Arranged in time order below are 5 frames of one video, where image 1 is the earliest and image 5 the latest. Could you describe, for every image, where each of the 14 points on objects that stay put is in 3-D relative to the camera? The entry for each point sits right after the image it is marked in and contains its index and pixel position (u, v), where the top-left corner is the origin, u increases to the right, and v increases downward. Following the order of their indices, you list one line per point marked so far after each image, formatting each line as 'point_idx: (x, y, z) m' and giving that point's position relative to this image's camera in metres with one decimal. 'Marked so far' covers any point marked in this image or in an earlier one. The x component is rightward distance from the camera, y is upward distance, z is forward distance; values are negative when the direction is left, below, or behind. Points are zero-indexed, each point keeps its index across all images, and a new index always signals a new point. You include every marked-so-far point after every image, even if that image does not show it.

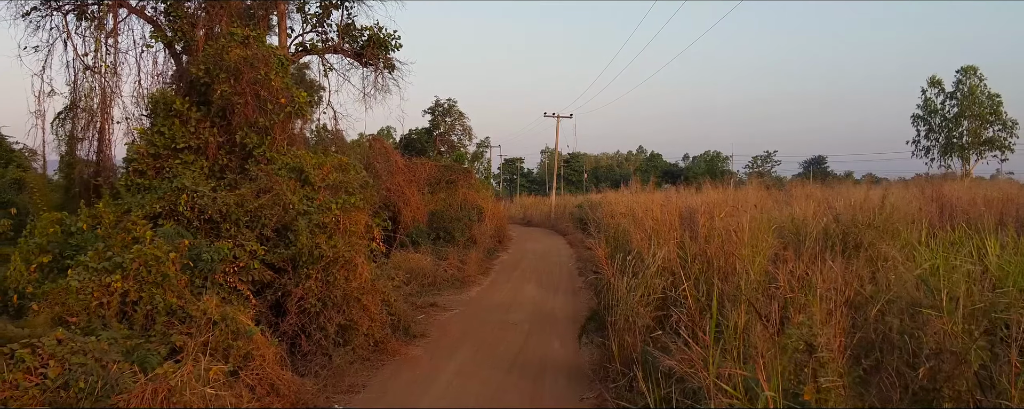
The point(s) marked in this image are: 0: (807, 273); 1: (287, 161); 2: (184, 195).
0: (+2.1, -0.5, +3.7) m
1: (-2.6, +0.5, +5.8) m
2: (-3.2, +0.1, +4.8) m
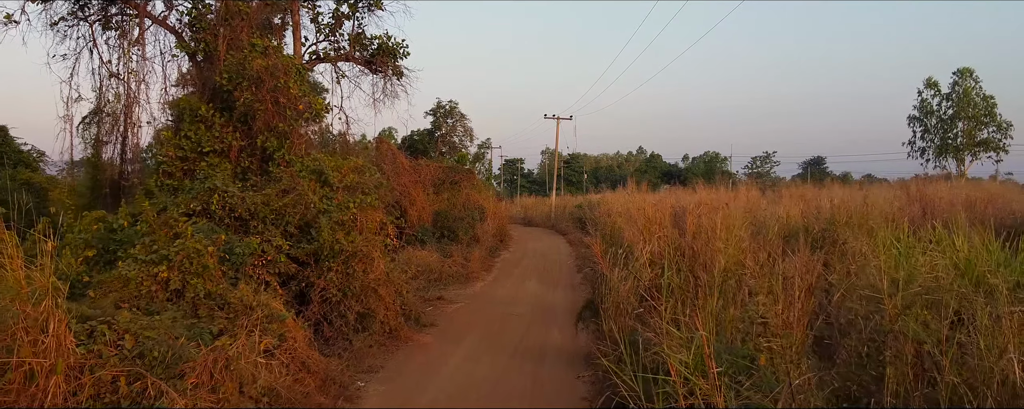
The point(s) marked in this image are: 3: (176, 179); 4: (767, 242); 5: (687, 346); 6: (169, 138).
0: (+2.1, -0.5, +4.2) m
1: (-2.5, +0.5, +6.3) m
2: (-3.2, +0.1, +5.3) m
3: (-4.5, +0.3, +6.7) m
4: (+2.5, -0.3, +5.0) m
5: (+1.2, -0.9, +3.6) m
6: (-4.6, +0.9, +6.7) m
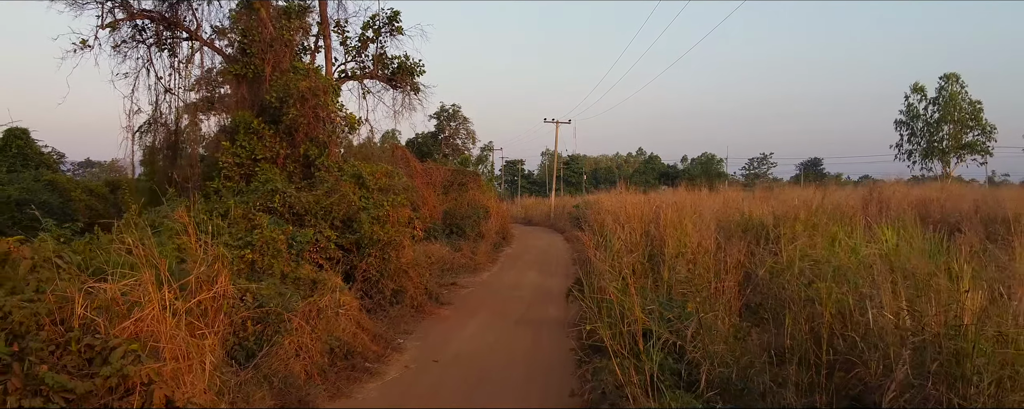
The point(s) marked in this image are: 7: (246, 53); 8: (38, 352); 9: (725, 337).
0: (+2.2, -0.5, +5.5) m
1: (-2.5, +0.5, +7.6) m
2: (-3.1, +0.1, +6.6) m
3: (-4.5, +0.4, +8.0) m
4: (+2.5, -0.3, +6.3) m
5: (+1.3, -0.9, +4.9) m
6: (-4.6, +0.9, +8.0) m
7: (-5.0, +2.8, +9.3) m
8: (-2.4, -0.8, +2.5) m
9: (+1.8, -1.1, +4.1) m
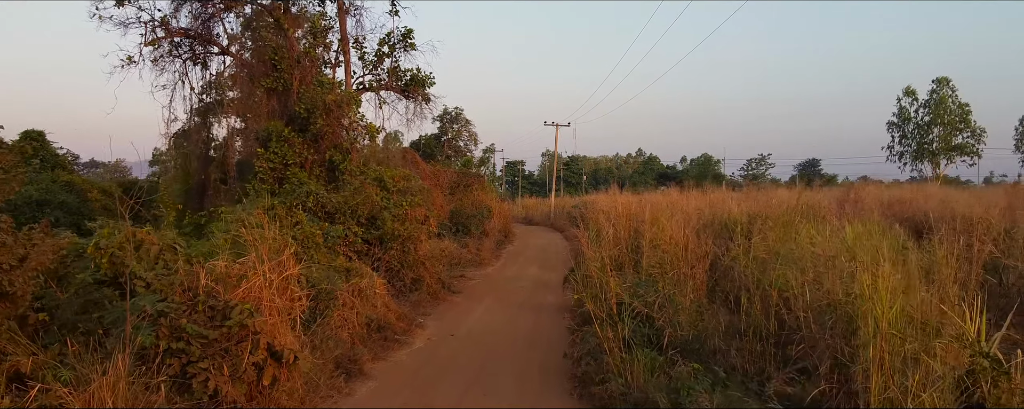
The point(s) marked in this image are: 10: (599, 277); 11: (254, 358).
0: (+2.2, -0.5, +6.5) m
1: (-2.4, +0.5, +8.6) m
2: (-3.0, +0.1, +7.6) m
3: (-4.4, +0.4, +9.0) m
4: (+2.6, -0.3, +7.3) m
5: (+1.3, -0.9, +5.9) m
6: (-4.5, +0.9, +9.0) m
7: (-4.9, +2.8, +10.3) m
8: (-2.4, -0.7, +3.5) m
9: (+1.8, -1.1, +5.1) m
10: (+1.0, -0.8, +5.8) m
11: (-1.9, -1.1, +3.6) m
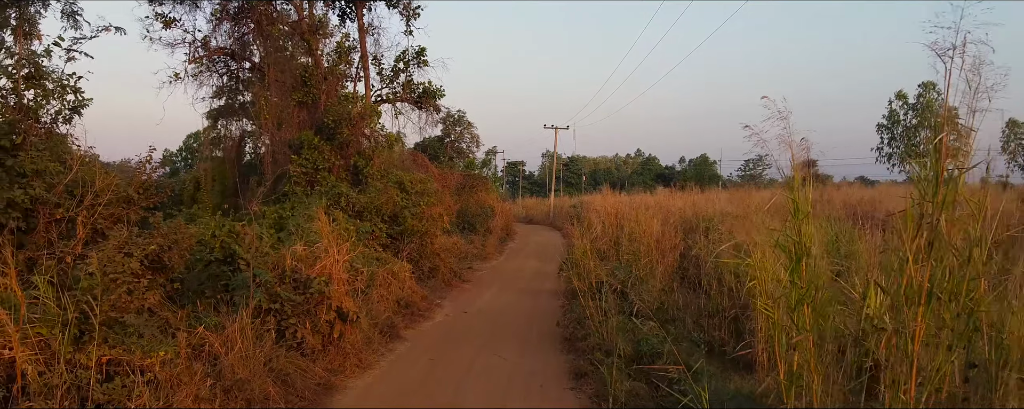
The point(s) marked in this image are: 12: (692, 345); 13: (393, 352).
0: (+2.3, -0.5, +7.9) m
1: (-2.4, +0.5, +10.0) m
2: (-3.0, +0.1, +8.9) m
3: (-4.4, +0.4, +10.3) m
4: (+2.6, -0.3, +8.6) m
5: (+1.4, -0.9, +7.3) m
6: (-4.5, +0.9, +10.4) m
7: (-4.8, +2.8, +11.6) m
8: (-2.3, -0.7, +4.9) m
9: (+1.9, -1.1, +6.5) m
10: (+1.1, -0.8, +7.1) m
11: (-1.8, -1.1, +4.9) m
12: (+1.9, -1.5, +5.3) m
13: (-1.3, -1.6, +5.6) m
